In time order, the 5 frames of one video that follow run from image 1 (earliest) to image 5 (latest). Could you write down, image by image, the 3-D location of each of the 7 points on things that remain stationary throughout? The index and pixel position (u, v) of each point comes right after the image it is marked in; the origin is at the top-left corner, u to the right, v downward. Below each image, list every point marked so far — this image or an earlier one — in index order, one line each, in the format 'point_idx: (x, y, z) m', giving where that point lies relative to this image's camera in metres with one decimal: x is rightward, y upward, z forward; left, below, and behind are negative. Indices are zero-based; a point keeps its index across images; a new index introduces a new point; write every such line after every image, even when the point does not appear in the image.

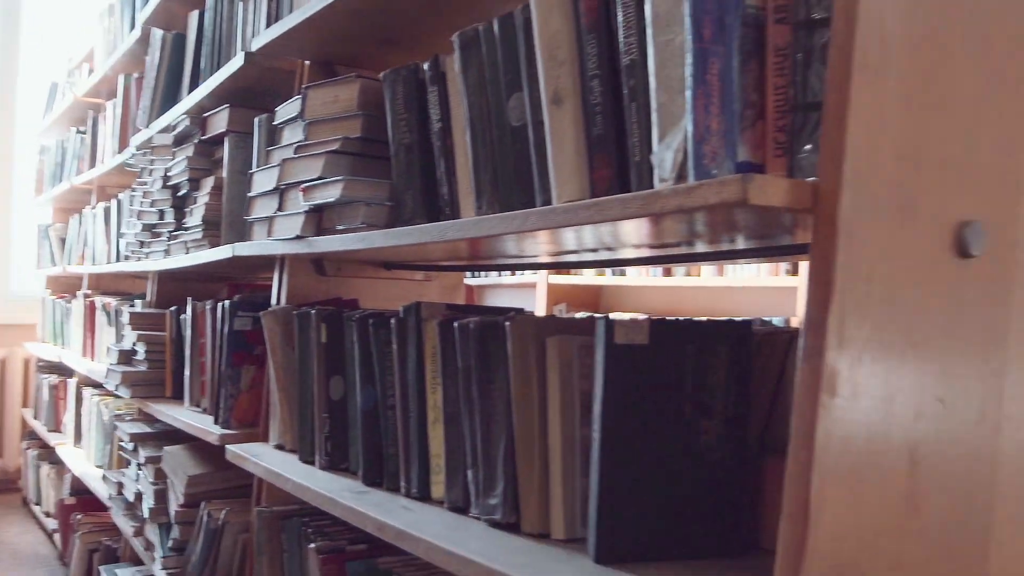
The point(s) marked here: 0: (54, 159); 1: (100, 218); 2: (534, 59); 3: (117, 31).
0: (-1.7, +0.5, +3.5) m
1: (-1.2, +0.2, +2.7) m
2: (0.0, +0.2, +0.8) m
3: (-1.1, +0.7, +2.7) m
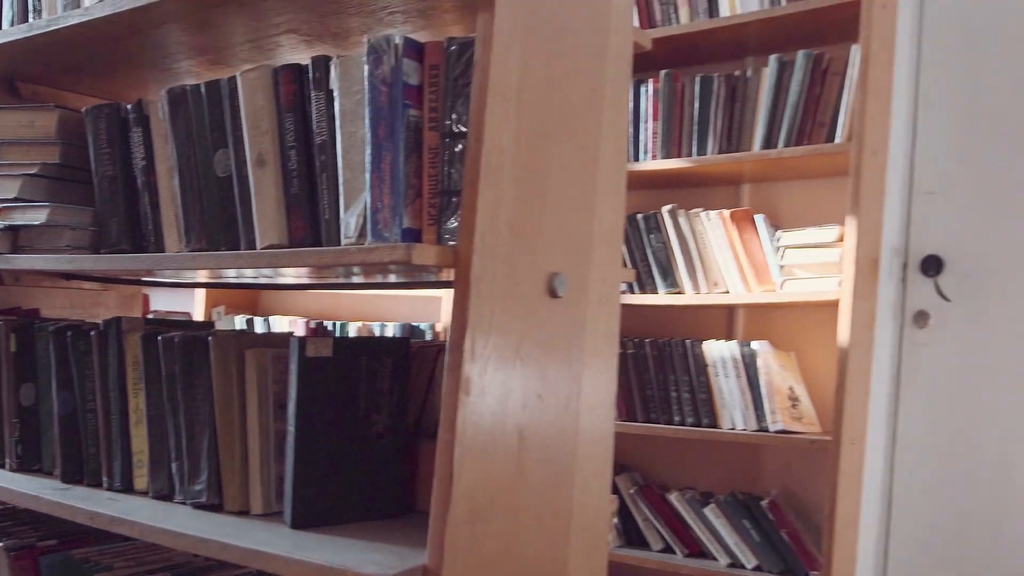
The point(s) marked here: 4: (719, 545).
0: (-2.9, +0.5, +2.9) m
1: (-2.1, +0.2, +2.3) m
2: (-0.3, +0.2, +1.0) m
3: (-2.0, +0.7, +2.3) m
4: (+0.4, -0.5, +2.0) m
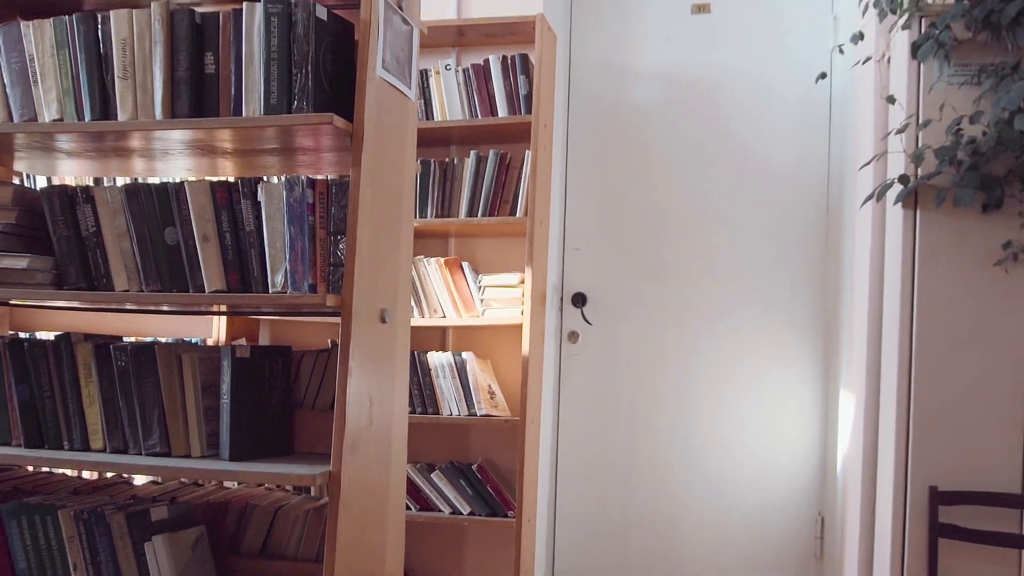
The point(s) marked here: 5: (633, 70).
0: (-3.6, +0.4, +2.5) m
1: (-2.7, +0.1, +2.3) m
2: (-0.5, +0.1, +1.6) m
3: (-2.6, +0.6, +2.3) m
4: (-0.2, -0.6, +2.7) m
5: (+0.4, +0.7, +3.1) m
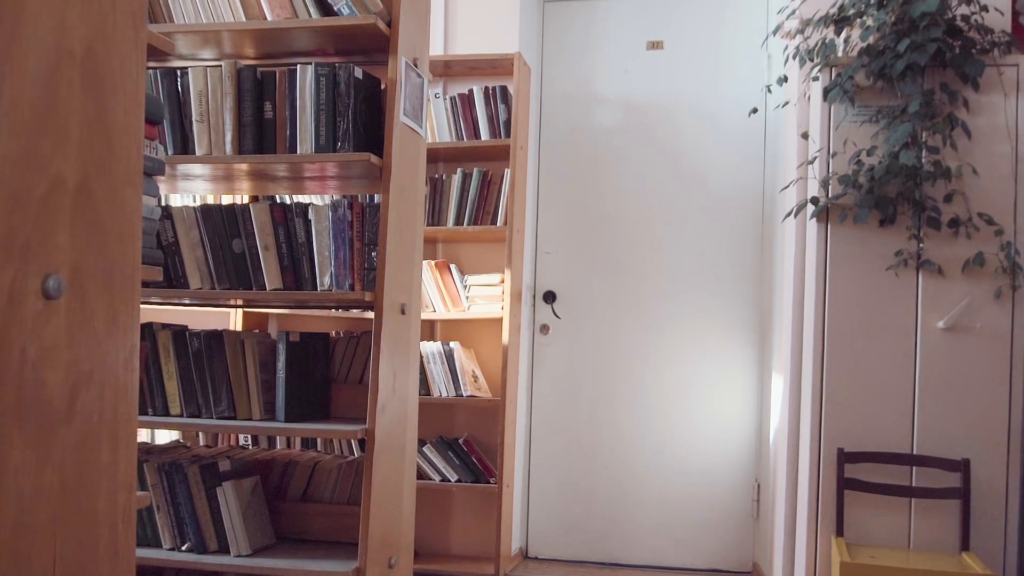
0: (-3.7, +0.4, +2.8) m
1: (-2.7, +0.1, +2.6) m
2: (-0.6, +0.1, +2.0) m
3: (-2.7, +0.6, +2.6) m
4: (-0.3, -0.6, +3.2) m
5: (+0.3, +0.7, +3.6) m
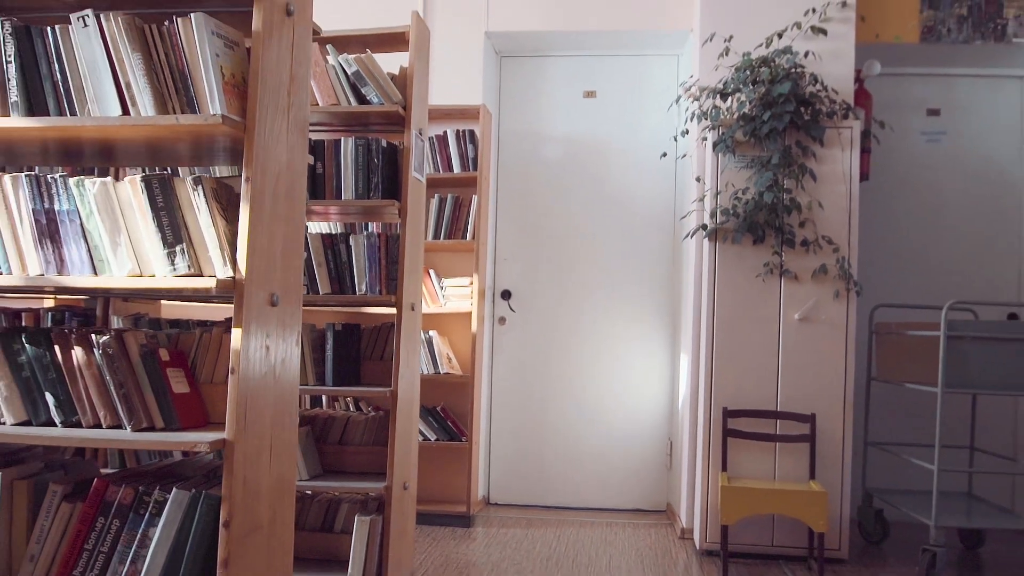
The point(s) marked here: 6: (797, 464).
0: (-3.8, +0.4, +3.5) m
1: (-2.8, +0.1, +3.3) m
2: (-0.6, +0.1, +2.9) m
3: (-2.8, +0.6, +3.3) m
4: (-0.4, -0.6, +4.1) m
5: (+0.1, +0.7, +4.5) m
6: (+1.1, -0.7, +3.5) m
